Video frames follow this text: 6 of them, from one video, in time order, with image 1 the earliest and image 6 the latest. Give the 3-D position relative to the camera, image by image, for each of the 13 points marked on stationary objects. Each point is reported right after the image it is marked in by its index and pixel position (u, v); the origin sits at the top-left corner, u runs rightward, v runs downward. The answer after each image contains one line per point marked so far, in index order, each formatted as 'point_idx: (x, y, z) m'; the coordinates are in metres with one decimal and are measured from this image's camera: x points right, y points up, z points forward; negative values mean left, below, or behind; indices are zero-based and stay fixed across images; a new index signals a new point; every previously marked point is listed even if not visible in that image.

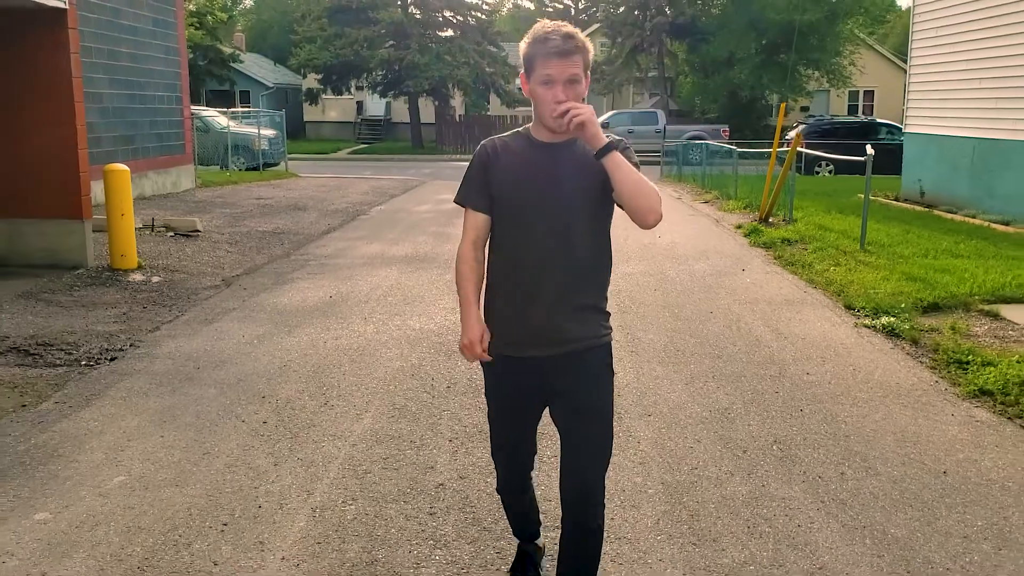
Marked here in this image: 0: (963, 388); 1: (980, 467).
0: (+2.3, -0.5, +5.7) m
1: (+1.9, -0.7, +4.5) m
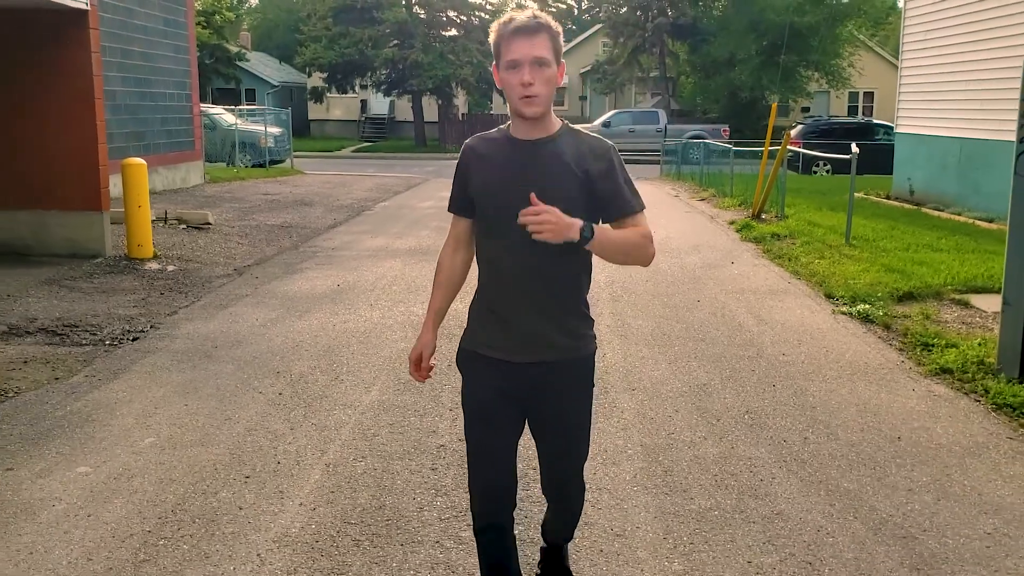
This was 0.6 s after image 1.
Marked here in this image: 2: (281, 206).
0: (+2.3, -0.4, +6.2) m
1: (+1.9, -0.6, +5.0) m
2: (-3.4, +1.2, +16.5) m
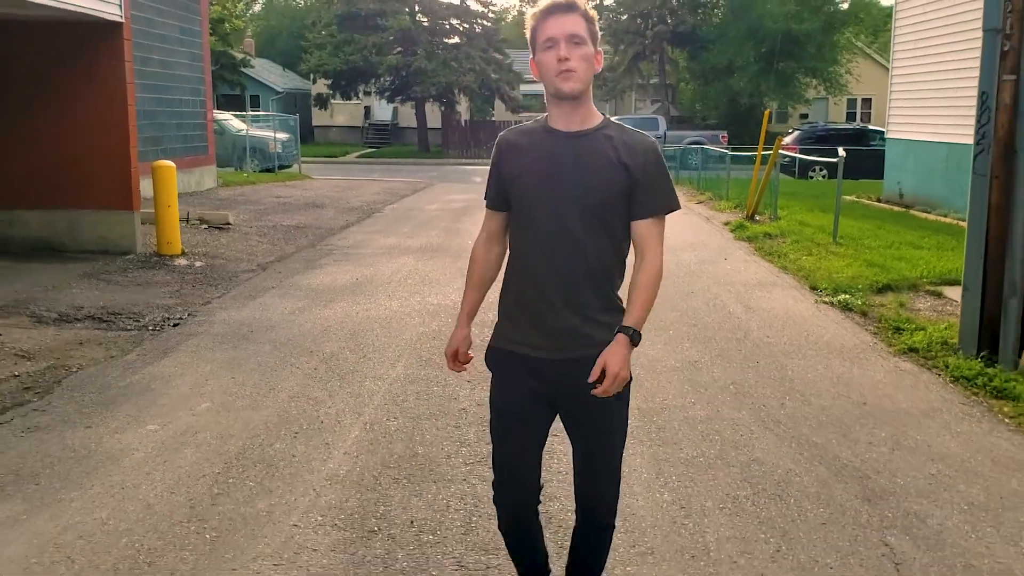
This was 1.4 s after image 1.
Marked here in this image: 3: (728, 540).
0: (+2.4, -0.4, +6.9) m
1: (+1.9, -0.6, +5.6) m
2: (-3.3, +1.2, +17.2) m
3: (+0.7, -0.9, +3.8) m
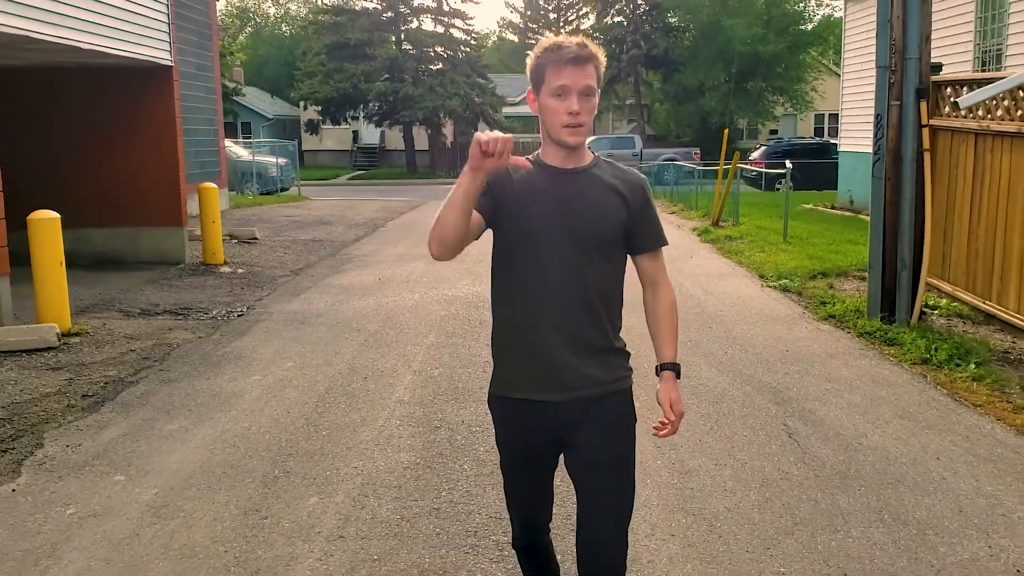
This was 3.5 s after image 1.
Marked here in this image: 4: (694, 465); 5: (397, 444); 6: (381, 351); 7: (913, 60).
0: (+2.4, -0.2, +8.7) m
1: (+2.0, -0.4, +7.5) m
2: (-3.5, +1.1, +18.9) m
3: (+0.8, -0.7, +5.6) m
4: (+0.8, -0.8, +4.9) m
5: (-0.6, -0.8, +5.4) m
6: (-0.9, -0.4, +7.7) m
7: (+2.8, +1.6, +7.7) m
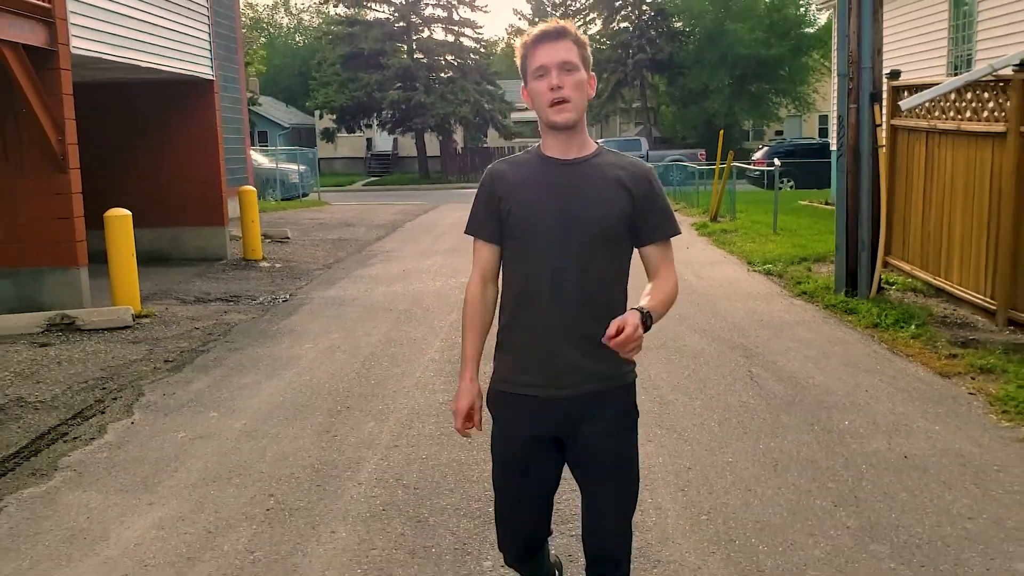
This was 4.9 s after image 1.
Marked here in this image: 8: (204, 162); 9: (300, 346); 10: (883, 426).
0: (+2.5, 0.0, +9.9) m
1: (+2.1, -0.2, +8.7) m
2: (-3.3, +1.1, +20.2) m
3: (+0.9, -0.5, +6.8) m
4: (+0.9, -0.6, +6.1) m
5: (-0.5, -0.6, +6.6) m
6: (-0.8, -0.3, +9.0) m
7: (+2.9, +1.8, +9.0) m
8: (-3.8, +1.6, +13.8) m
9: (-1.6, -0.4, +8.3) m
10: (+1.8, -0.7, +5.4) m
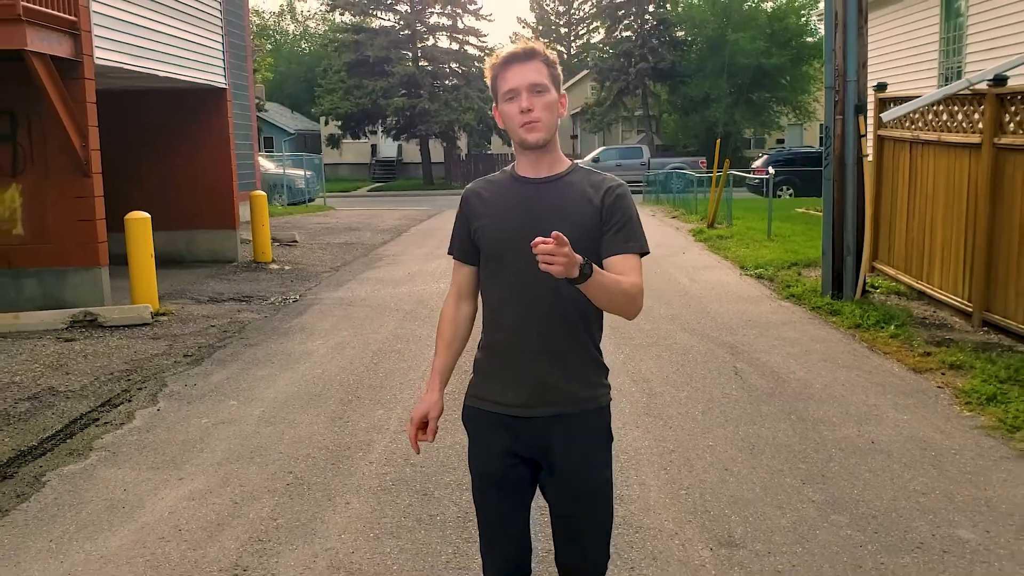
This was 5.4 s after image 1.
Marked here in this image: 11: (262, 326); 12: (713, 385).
0: (+2.5, -0.1, +10.4) m
1: (+2.1, -0.2, +9.1) m
2: (-3.2, +1.1, +20.7) m
3: (+0.9, -0.5, +7.3) m
4: (+0.9, -0.6, +6.6) m
5: (-0.5, -0.6, +7.1) m
6: (-0.8, -0.3, +9.4) m
7: (+2.9, +1.7, +9.4) m
8: (-3.8, +1.5, +14.3) m
9: (-1.6, -0.4, +8.7) m
10: (+1.8, -0.7, +5.9) m
11: (-2.2, -0.3, +9.7) m
12: (+1.2, -0.6, +6.7) m
